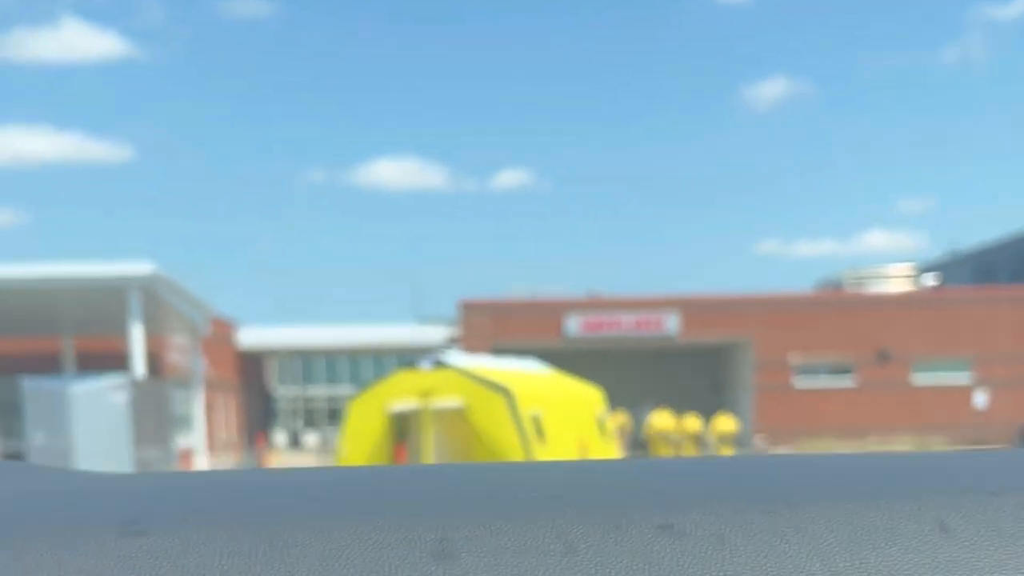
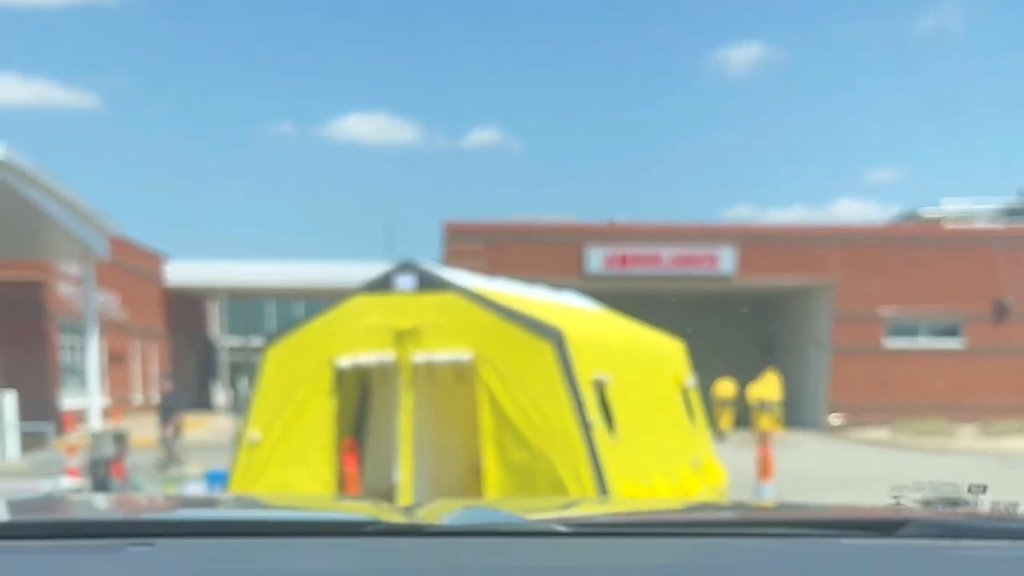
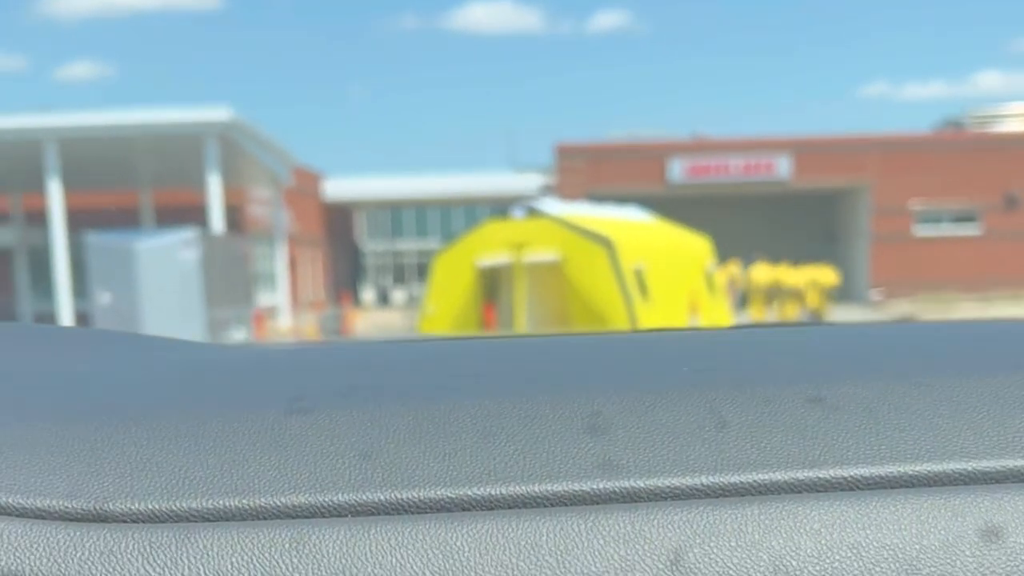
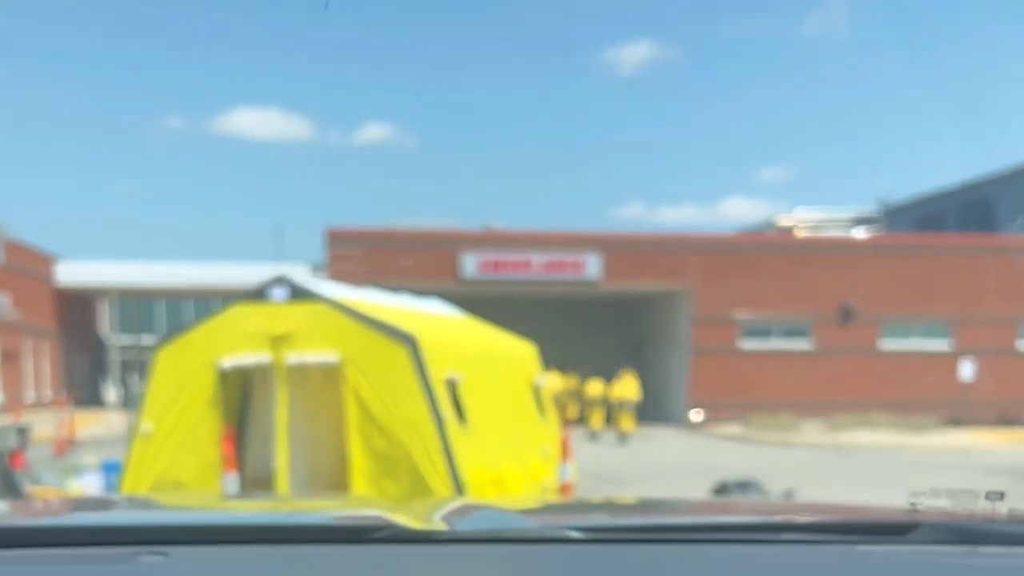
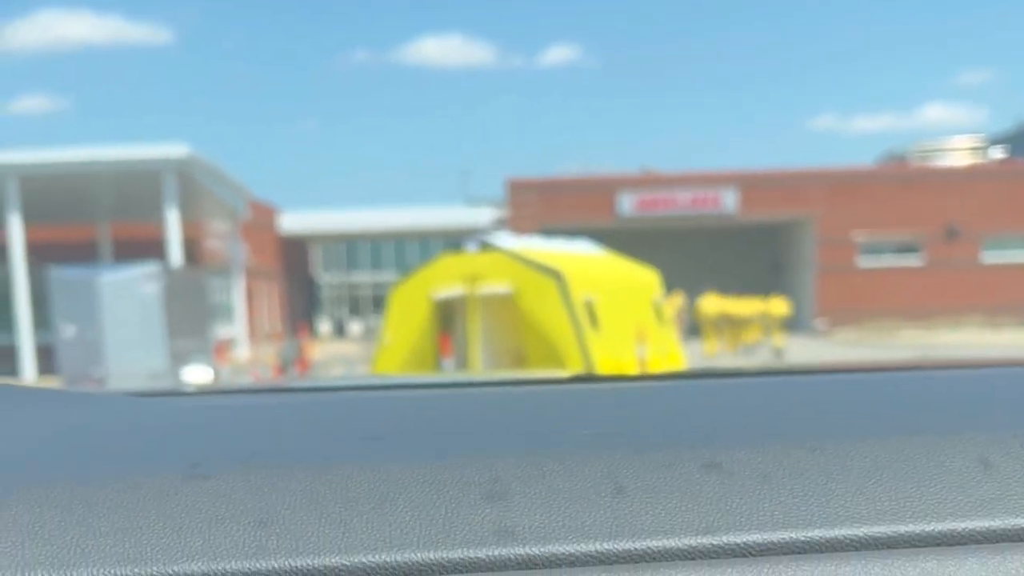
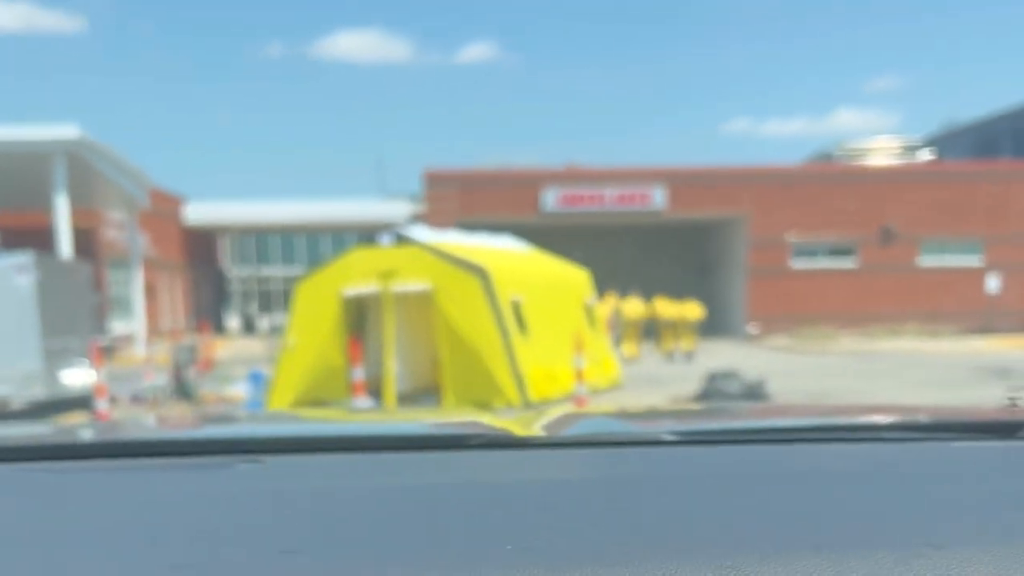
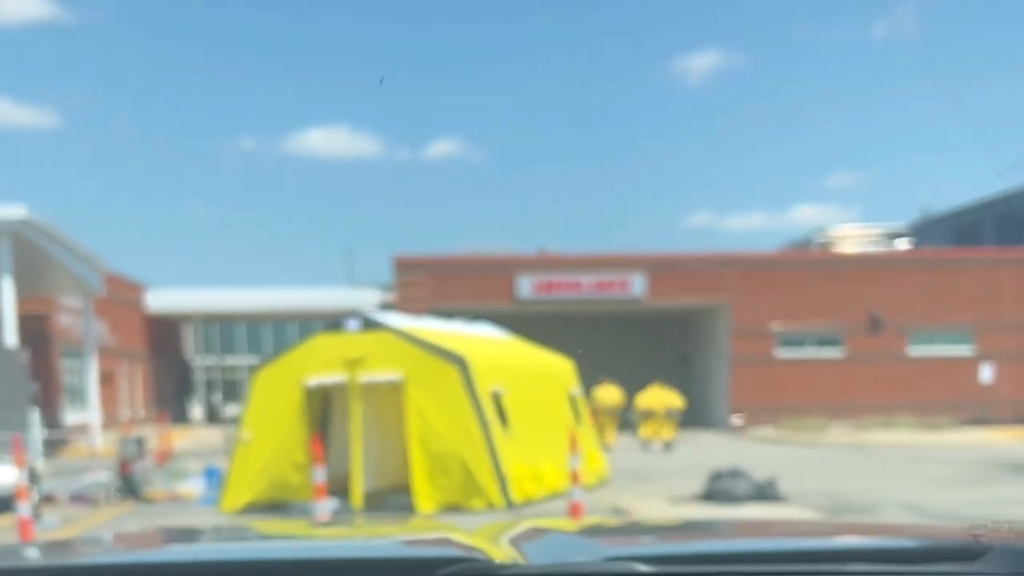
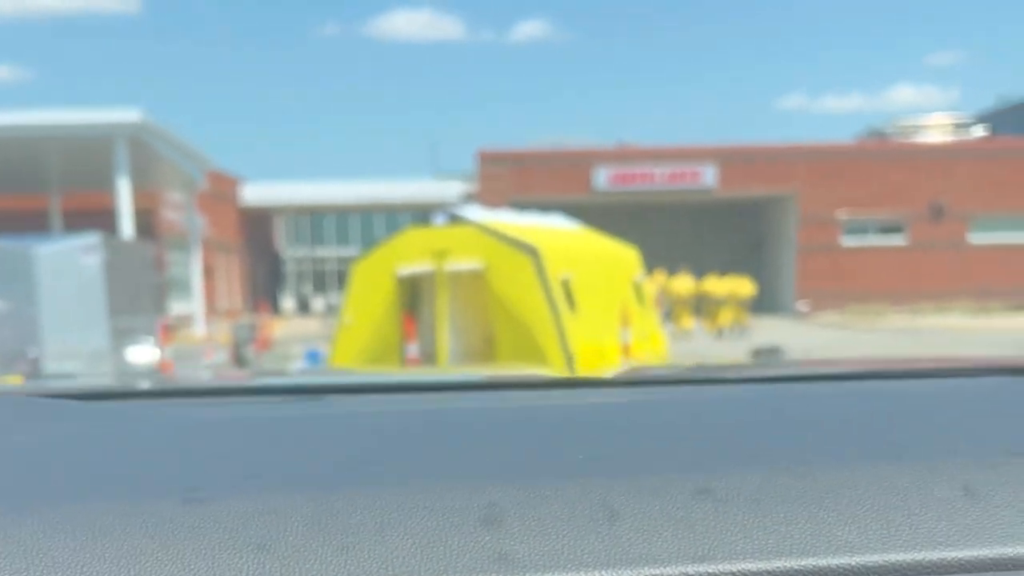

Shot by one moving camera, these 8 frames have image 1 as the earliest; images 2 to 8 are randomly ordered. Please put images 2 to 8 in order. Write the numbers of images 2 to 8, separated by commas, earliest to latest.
5, 3, 8, 6, 7, 4, 2
